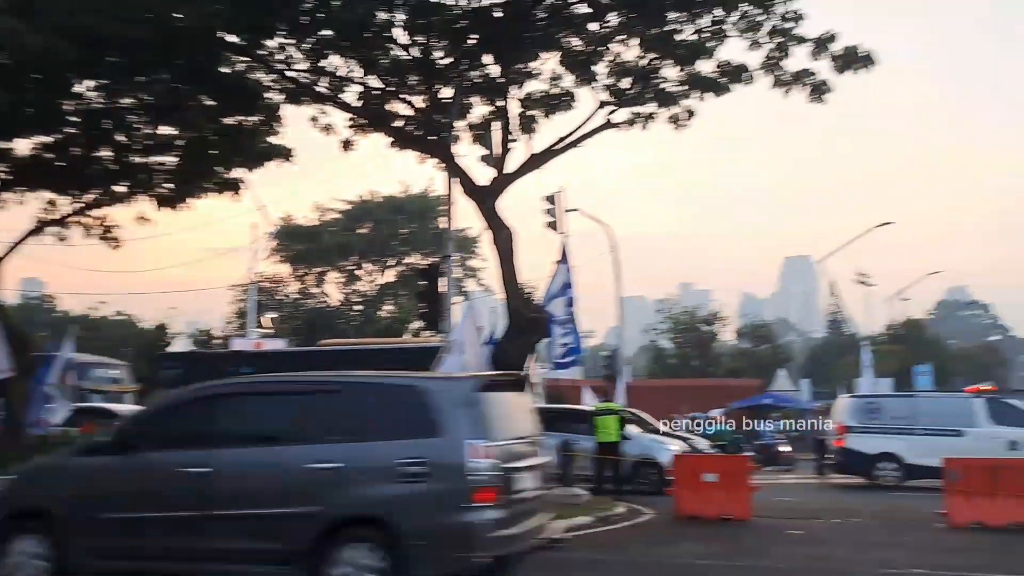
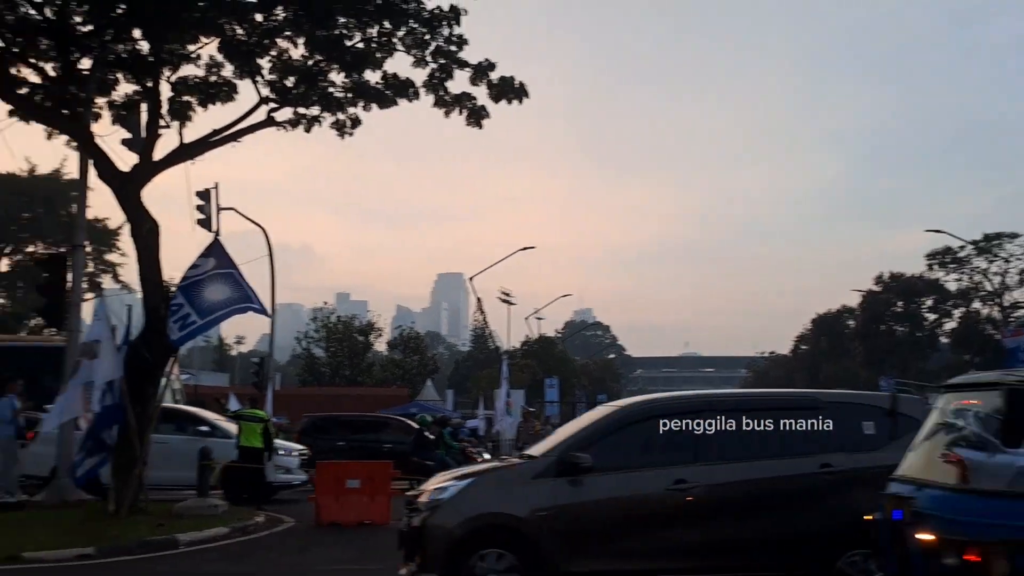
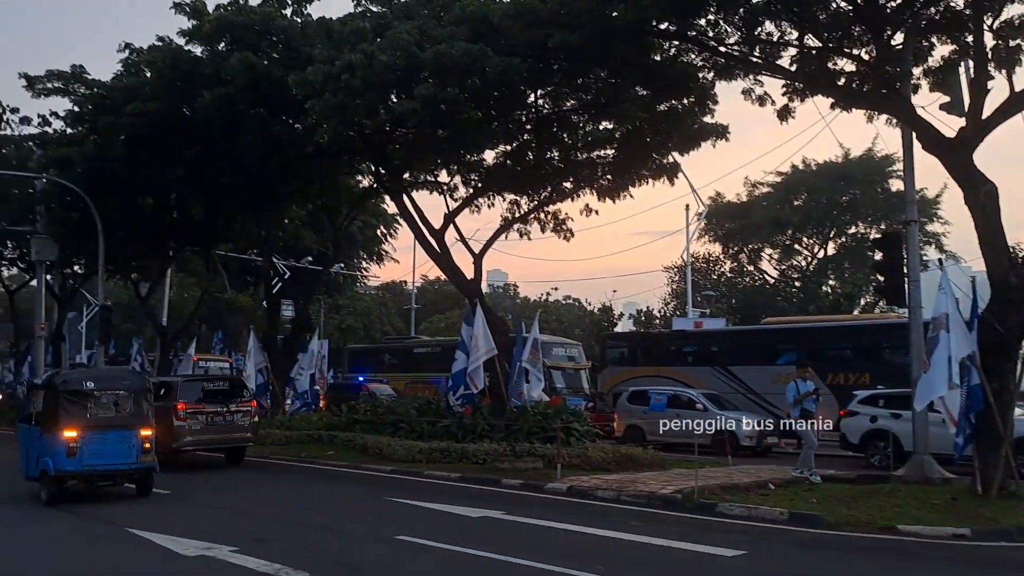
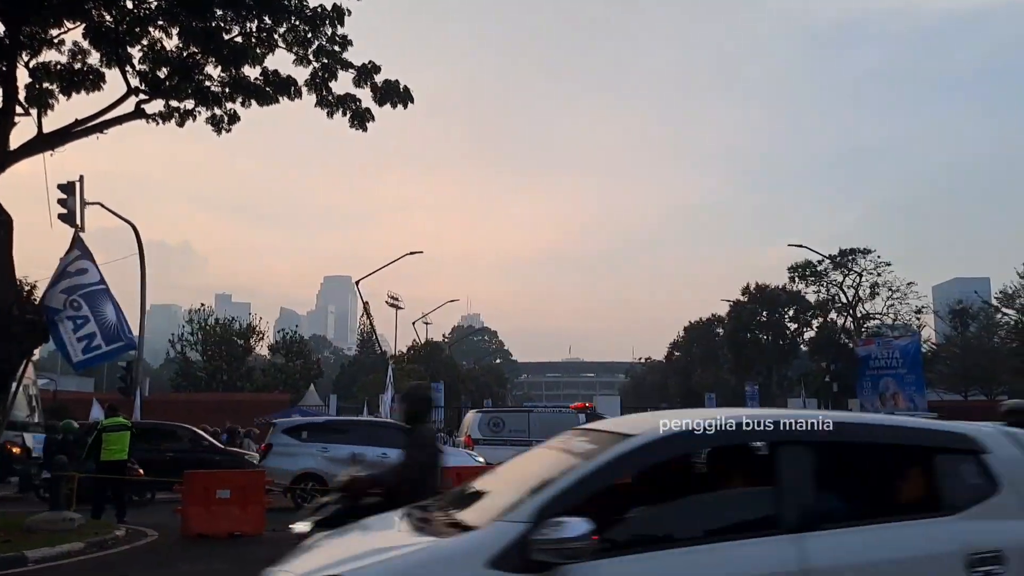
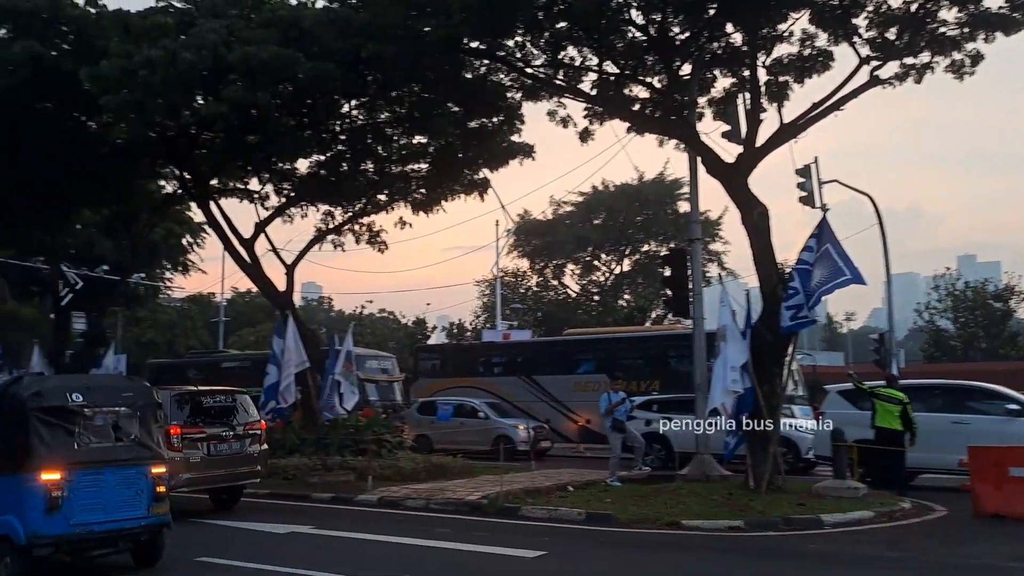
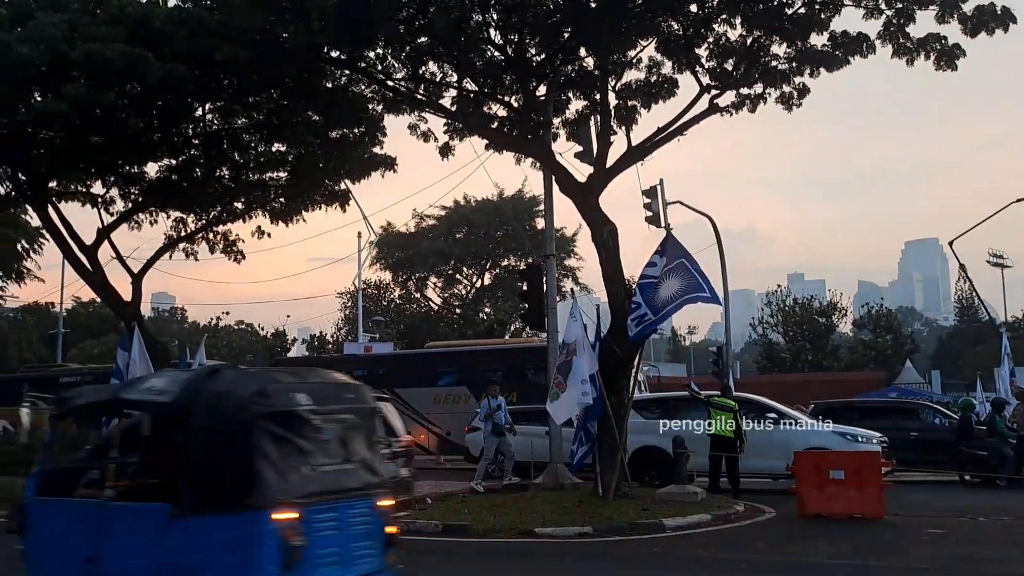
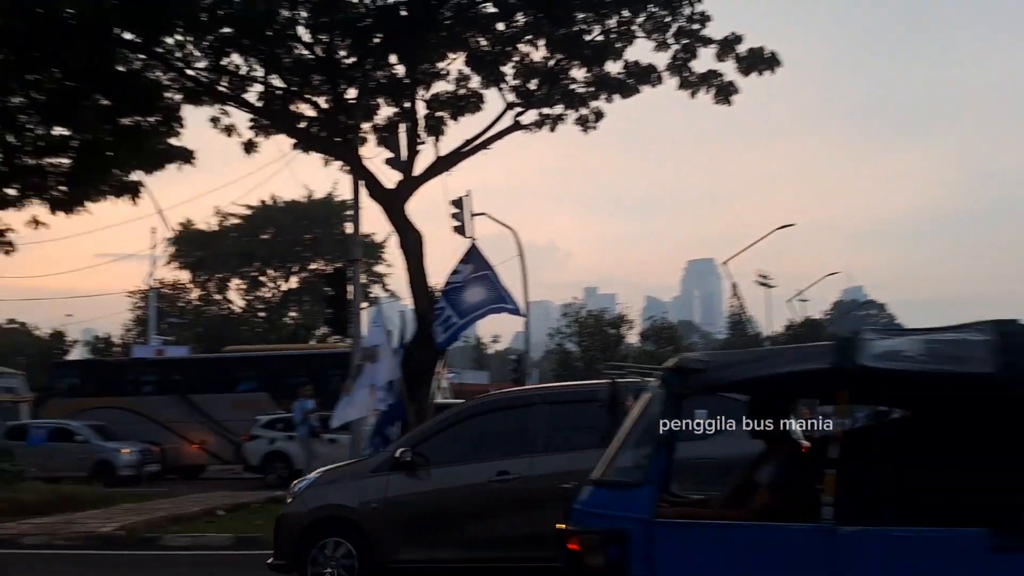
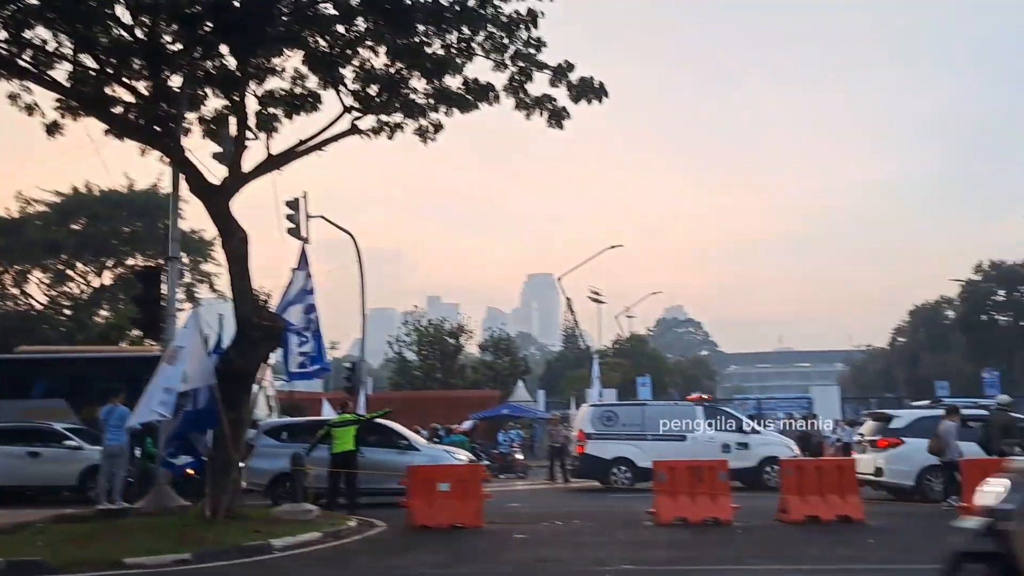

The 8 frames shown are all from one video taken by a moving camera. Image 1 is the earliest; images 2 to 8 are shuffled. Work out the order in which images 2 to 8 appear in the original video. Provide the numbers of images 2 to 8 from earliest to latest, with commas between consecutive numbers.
8, 4, 2, 7, 6, 5, 3
